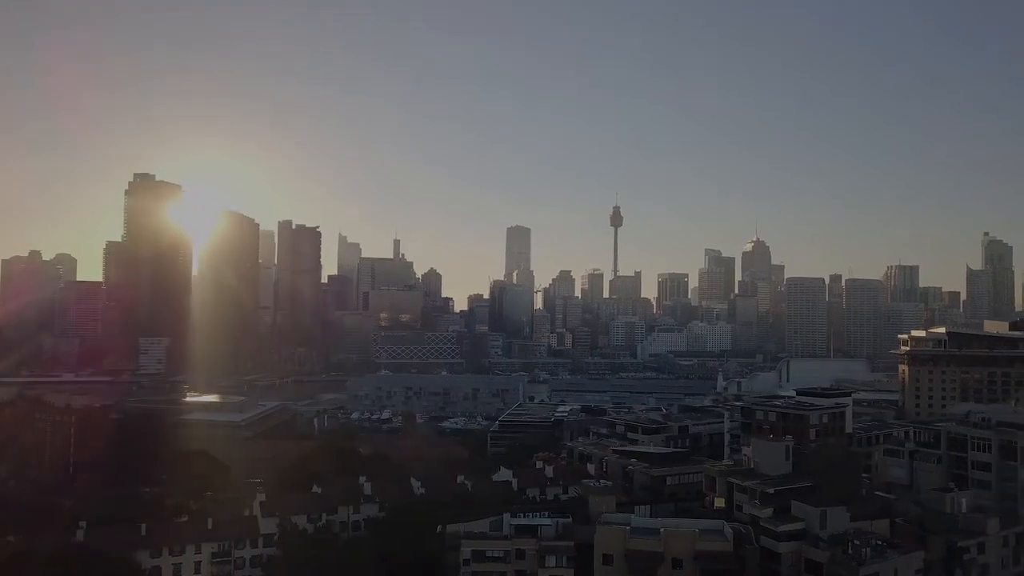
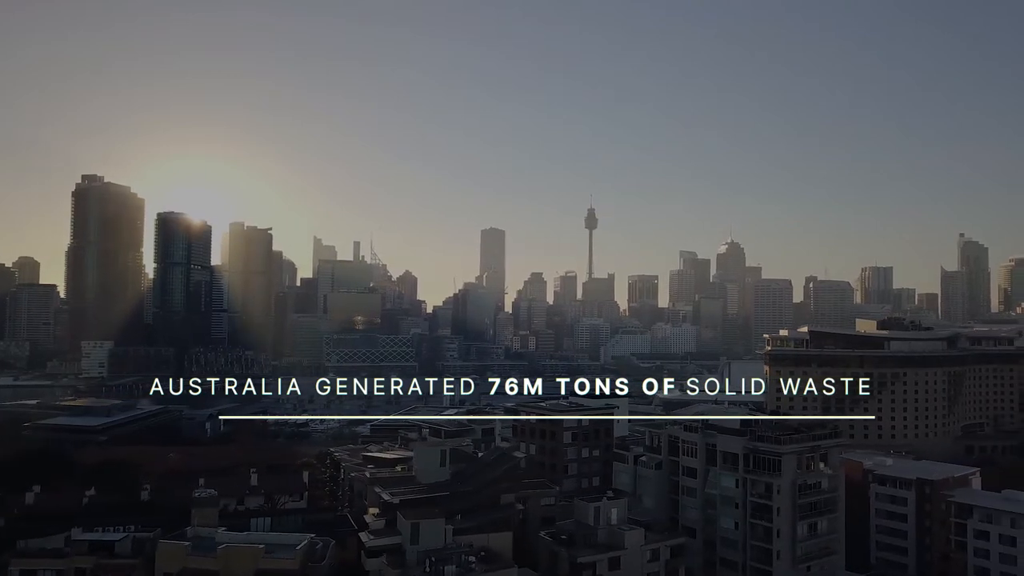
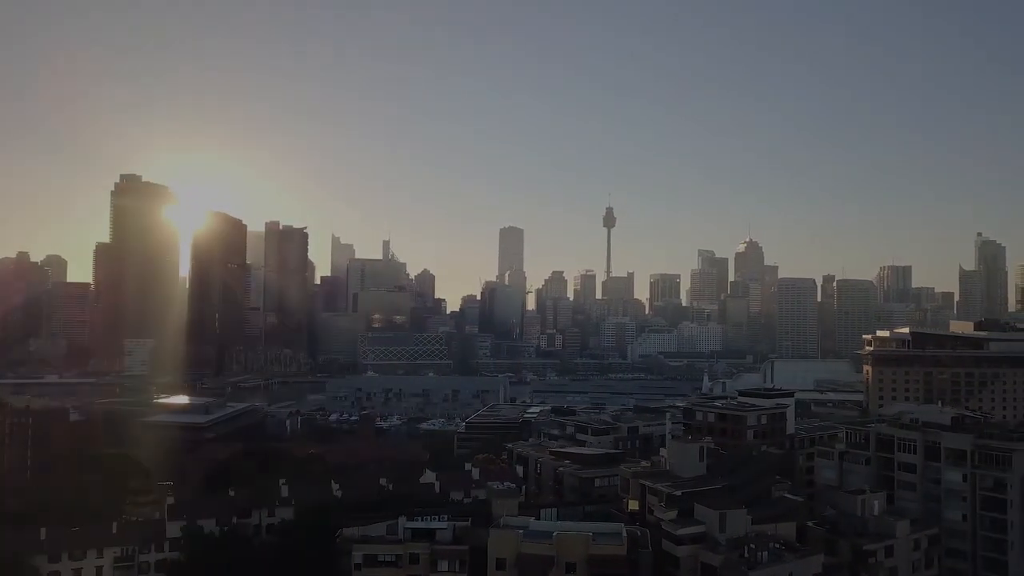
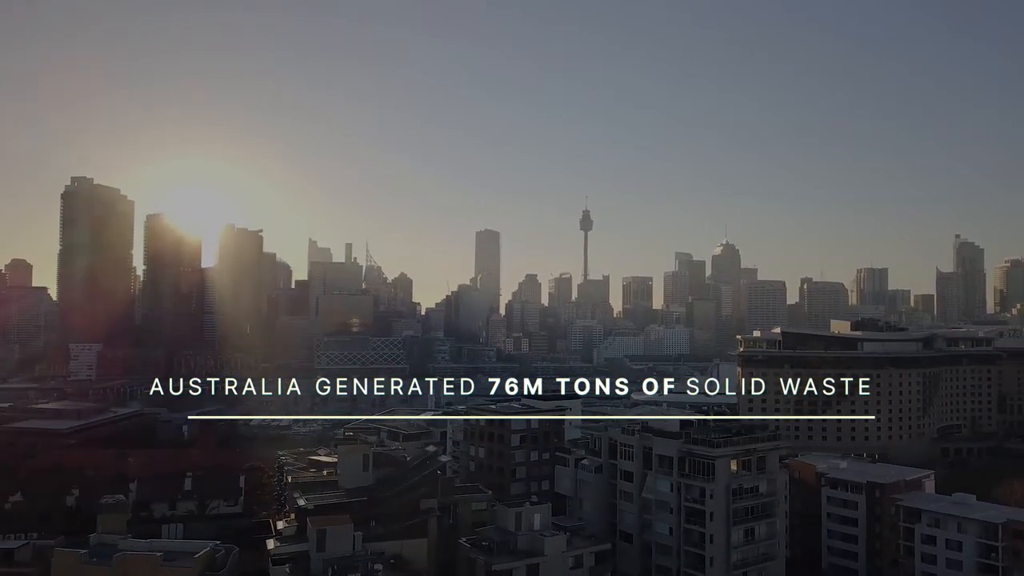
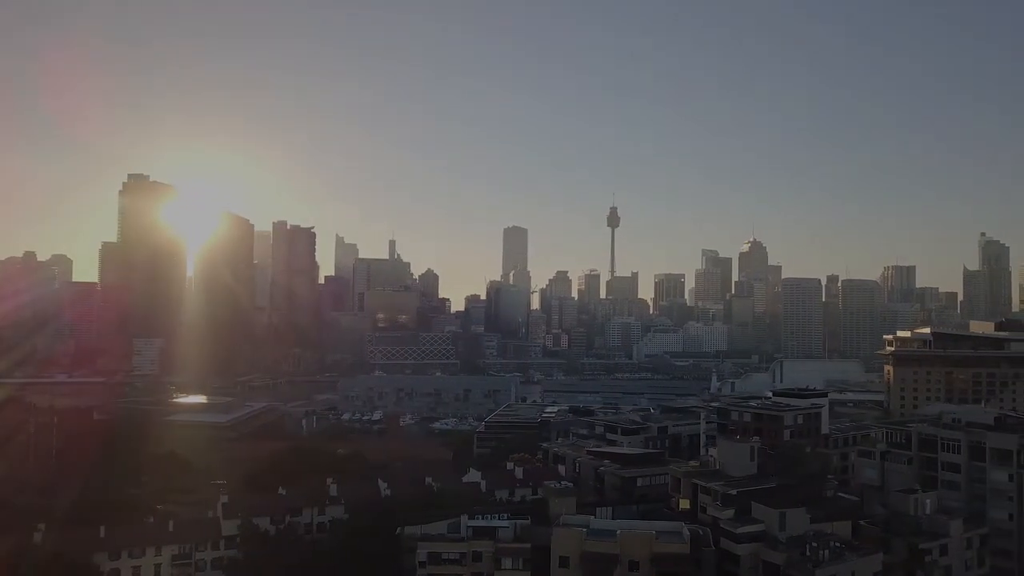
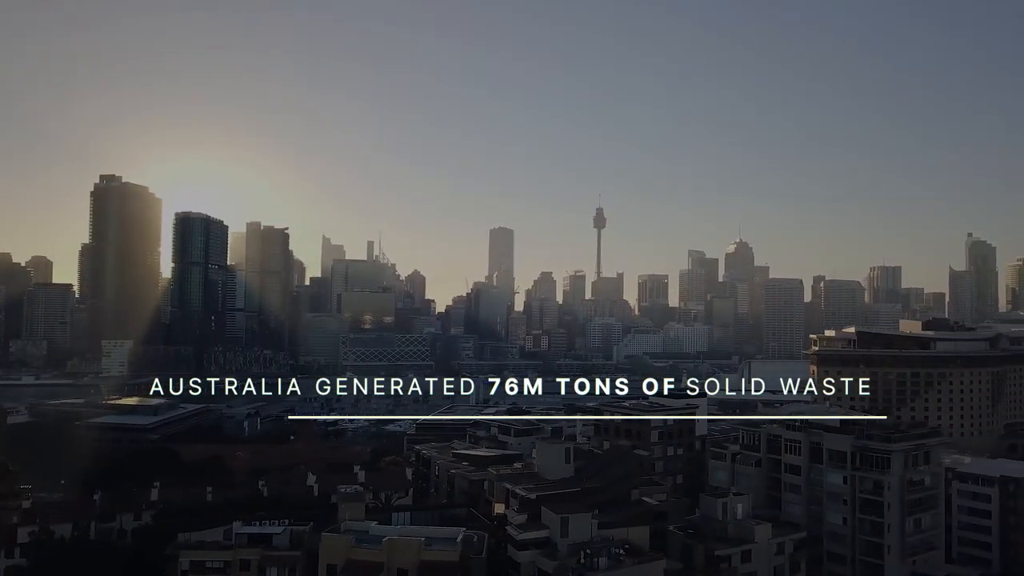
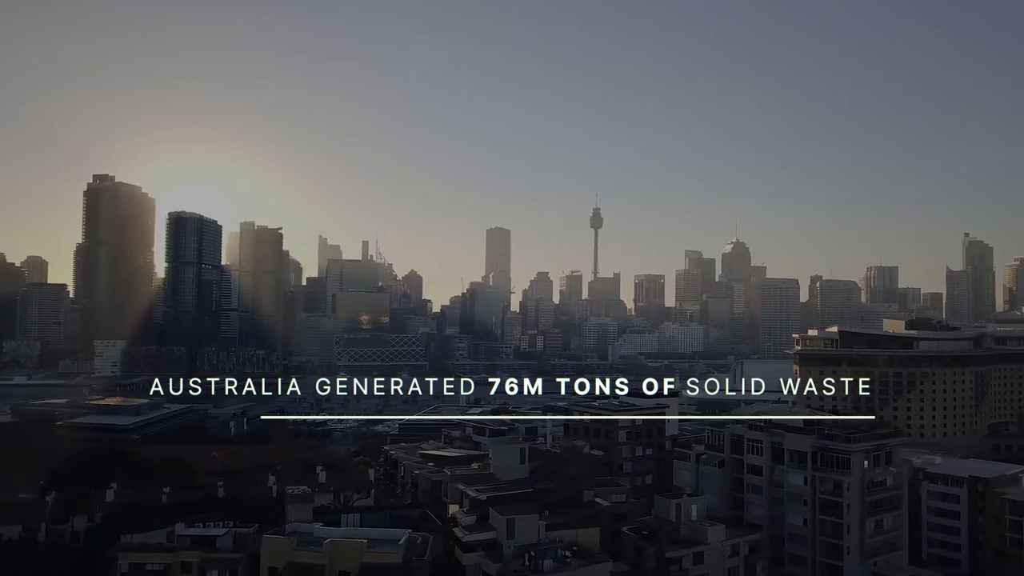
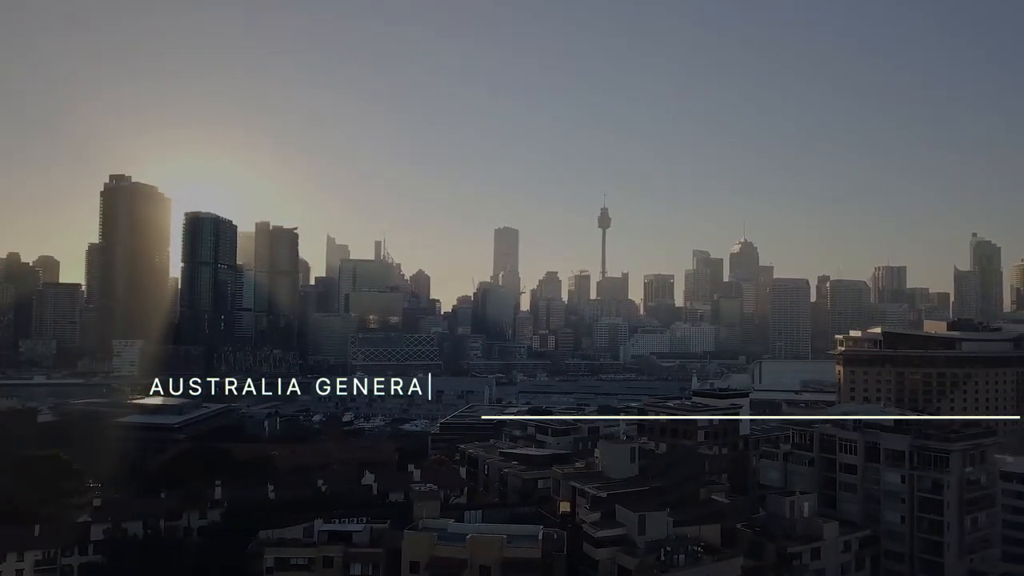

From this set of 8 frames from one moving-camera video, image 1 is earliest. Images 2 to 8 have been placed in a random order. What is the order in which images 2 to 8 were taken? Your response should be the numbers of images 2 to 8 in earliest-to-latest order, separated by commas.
5, 3, 8, 6, 7, 2, 4
